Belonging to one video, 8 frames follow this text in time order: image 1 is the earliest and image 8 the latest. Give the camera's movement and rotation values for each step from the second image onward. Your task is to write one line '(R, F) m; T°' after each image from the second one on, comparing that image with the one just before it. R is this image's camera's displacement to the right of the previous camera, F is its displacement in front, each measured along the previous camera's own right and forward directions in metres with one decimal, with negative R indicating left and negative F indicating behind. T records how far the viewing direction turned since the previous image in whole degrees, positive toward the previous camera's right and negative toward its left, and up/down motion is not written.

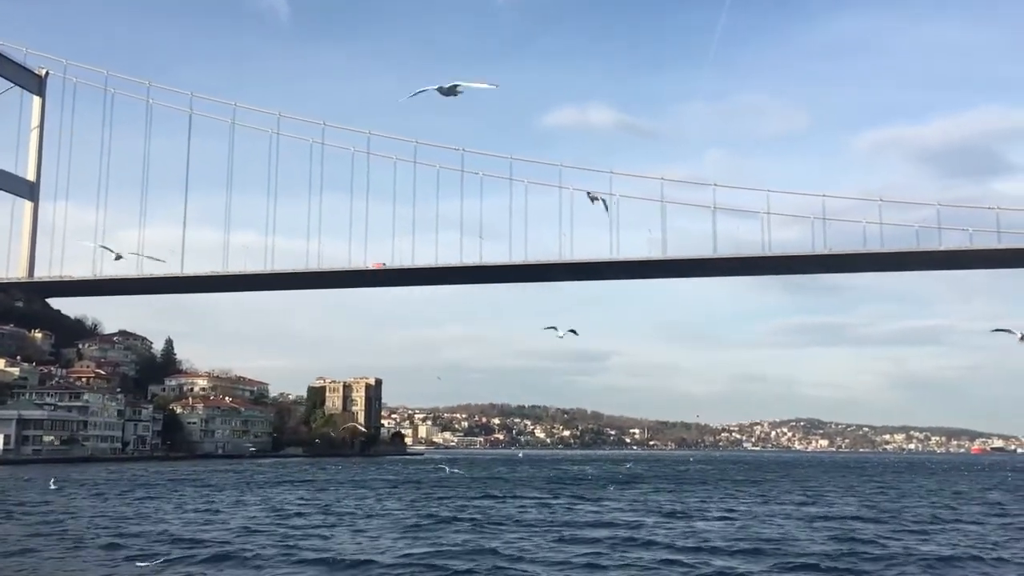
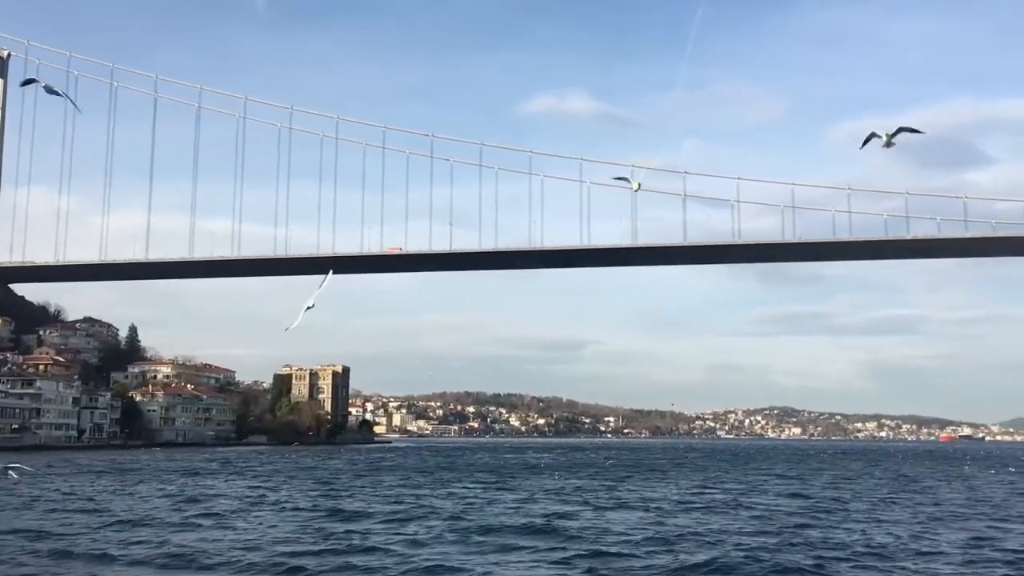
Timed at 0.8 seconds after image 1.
(+0.5, +0.2) m; +1°
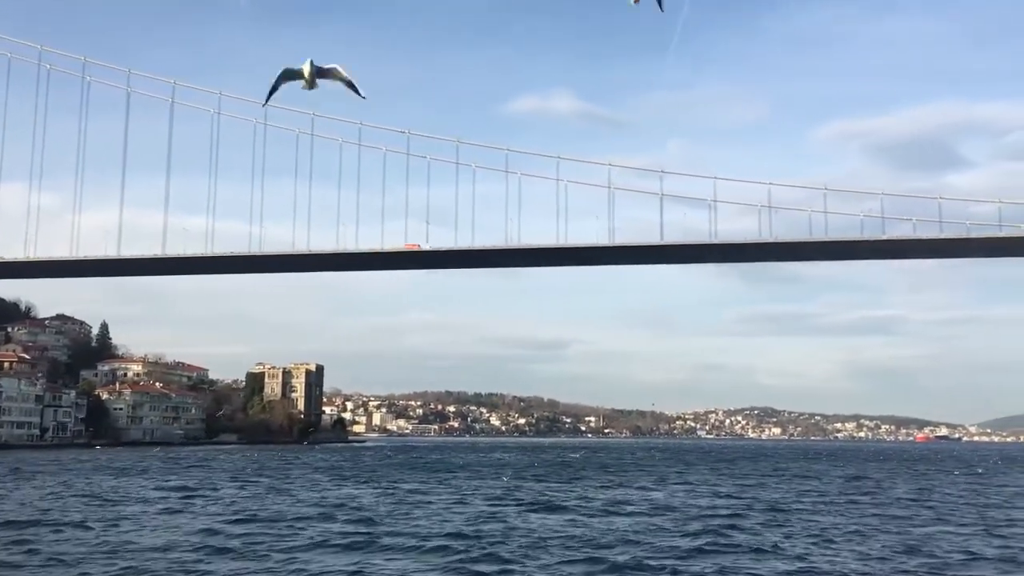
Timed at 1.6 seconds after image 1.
(+0.5, +0.2) m; +1°
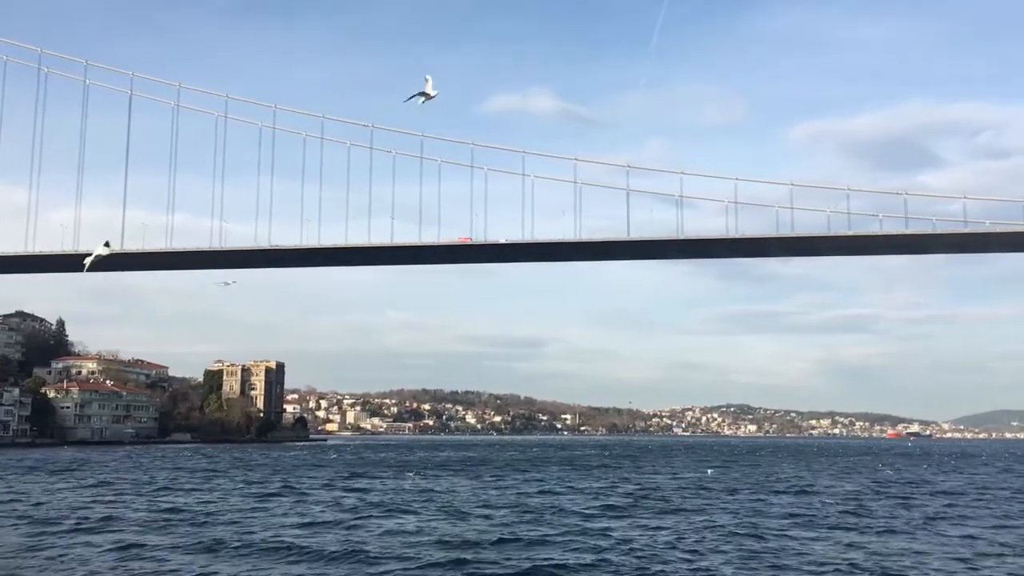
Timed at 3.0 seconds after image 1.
(+0.9, +0.5) m; +1°
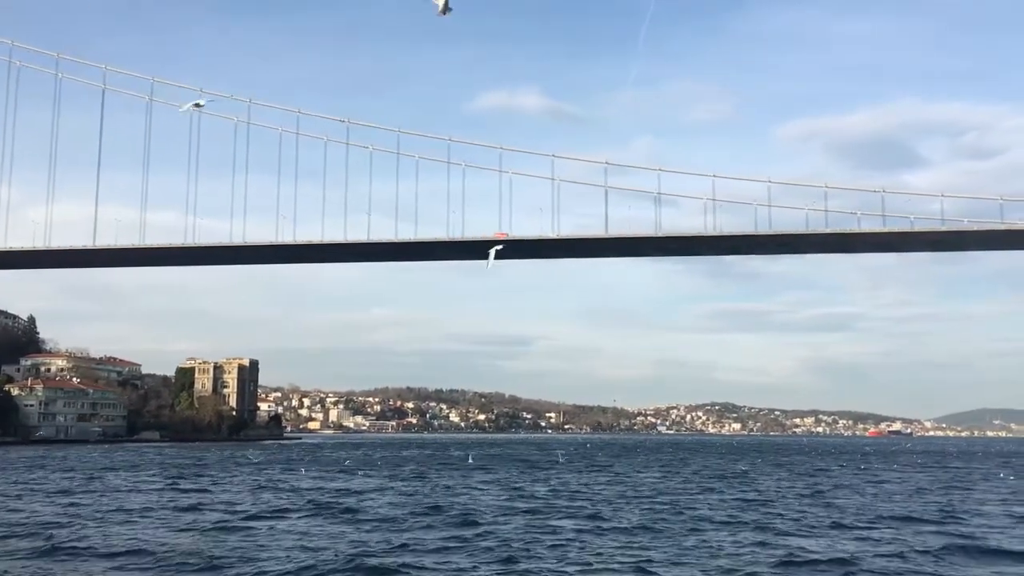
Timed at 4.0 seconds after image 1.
(+0.6, +0.4) m; +1°
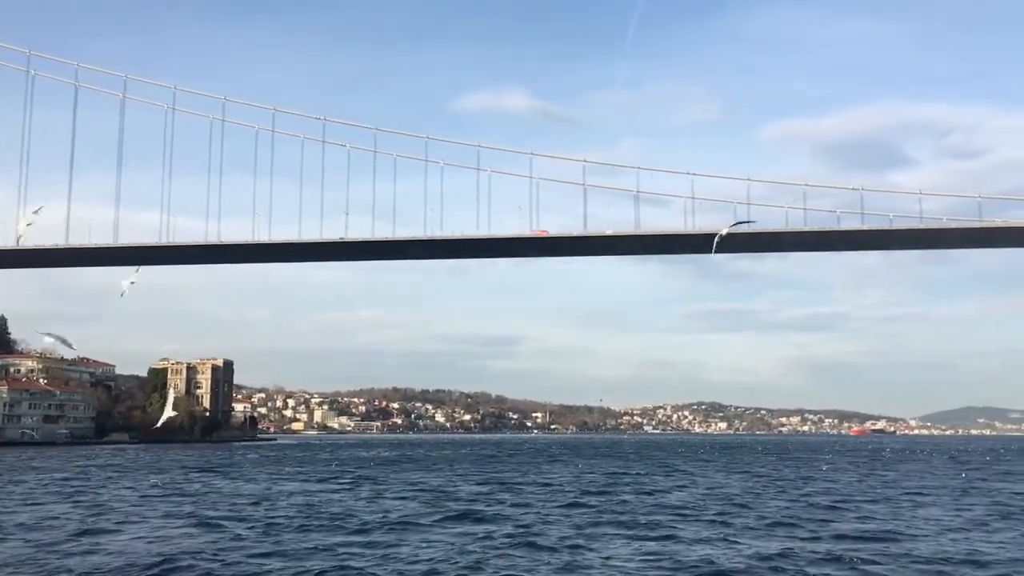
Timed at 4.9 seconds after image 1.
(+0.6, +0.4) m; +1°
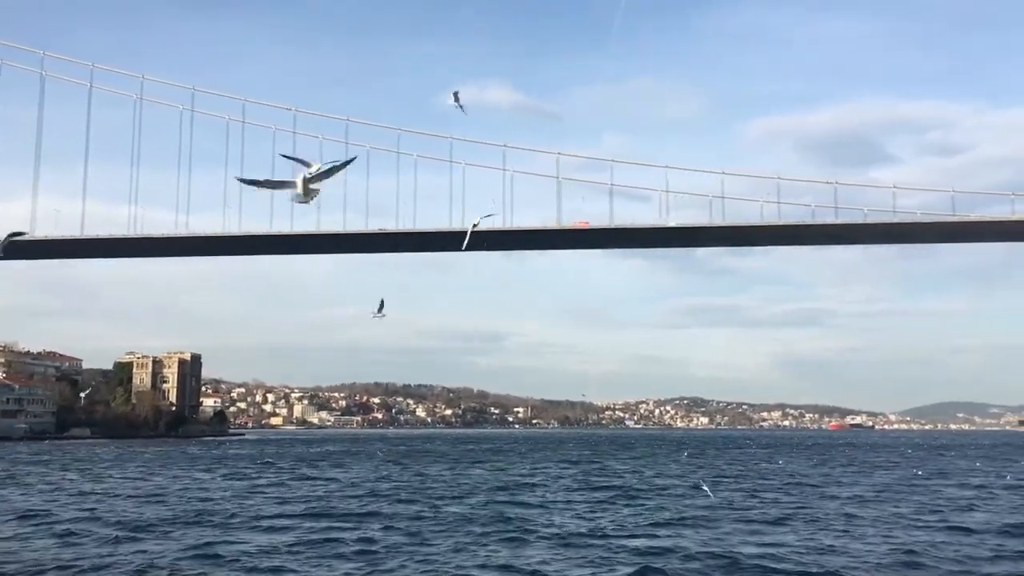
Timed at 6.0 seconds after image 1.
(+0.7, +0.5) m; +1°
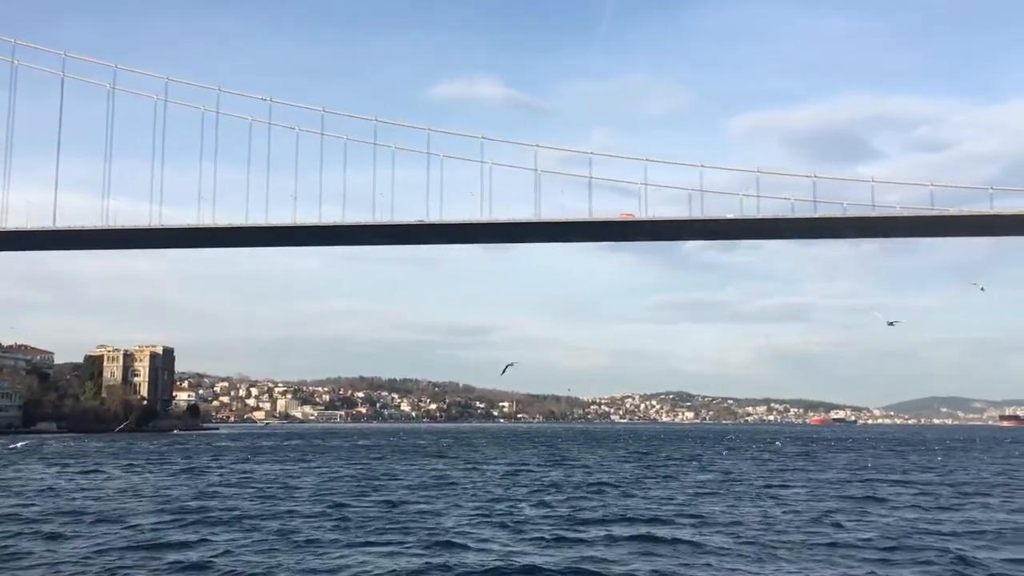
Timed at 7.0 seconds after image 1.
(+0.6, +0.4) m; +1°
